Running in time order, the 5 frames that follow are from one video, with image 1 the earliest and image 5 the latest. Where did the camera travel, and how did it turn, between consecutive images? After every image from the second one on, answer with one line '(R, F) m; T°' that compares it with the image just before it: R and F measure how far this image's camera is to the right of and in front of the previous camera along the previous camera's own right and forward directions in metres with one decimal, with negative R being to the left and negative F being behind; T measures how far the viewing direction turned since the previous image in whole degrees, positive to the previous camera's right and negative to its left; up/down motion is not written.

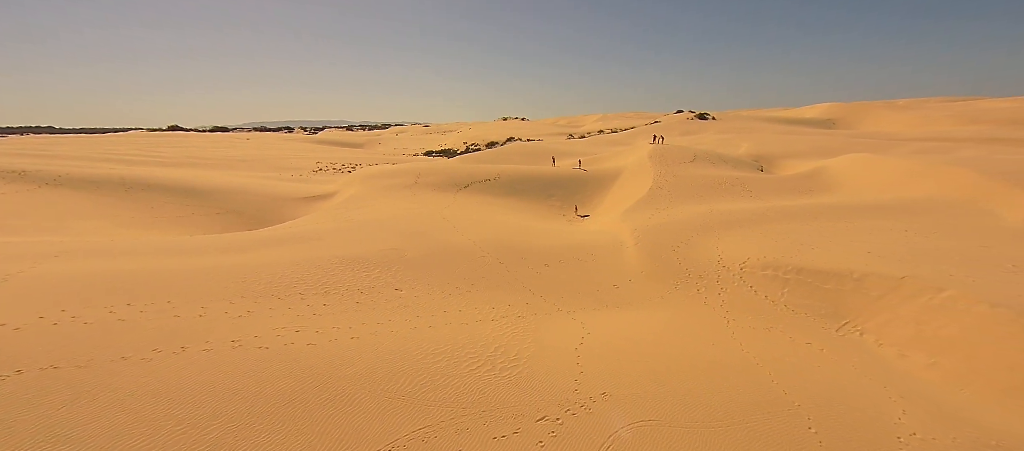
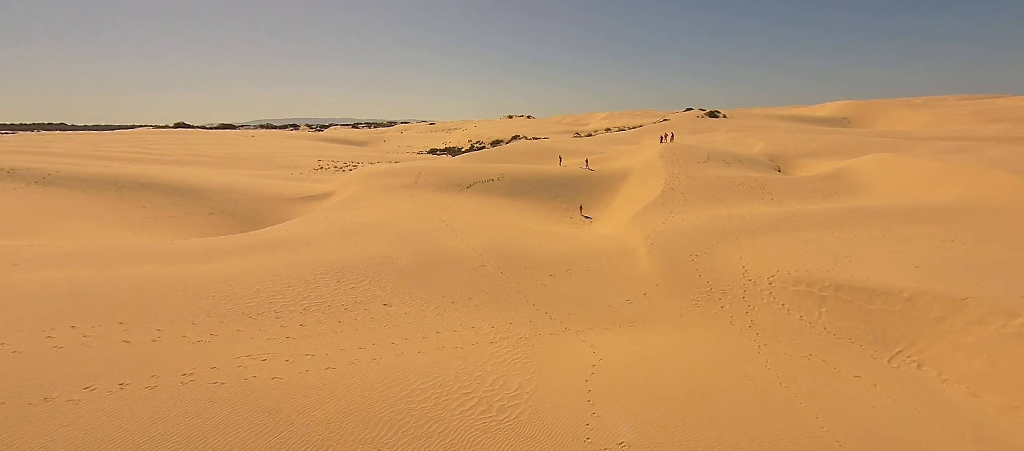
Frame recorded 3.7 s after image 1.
(+0.1, +1.0) m; -1°
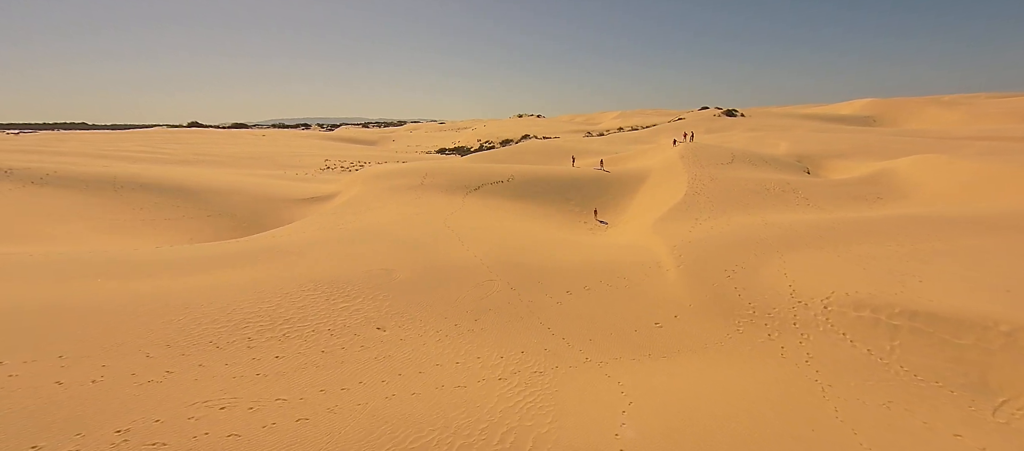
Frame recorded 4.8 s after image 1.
(-0.1, +1.2) m; -1°
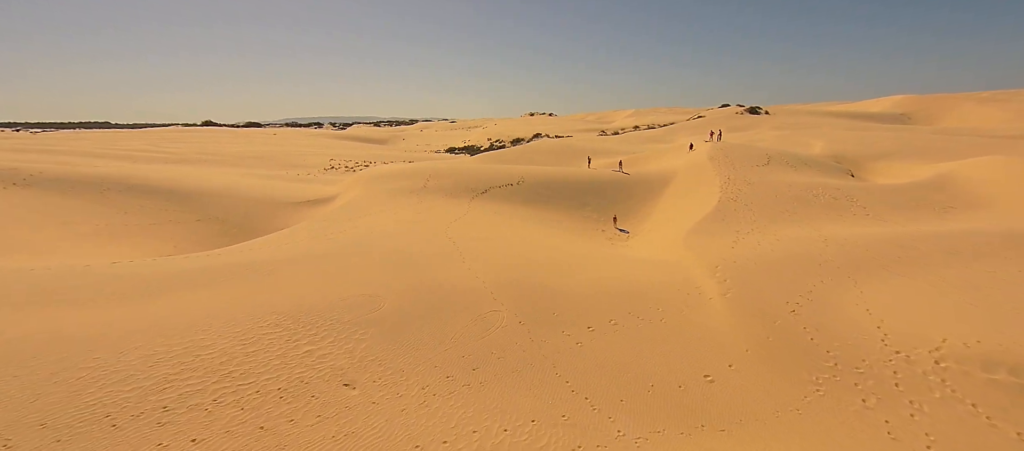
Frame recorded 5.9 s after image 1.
(0.0, +1.8) m; -1°
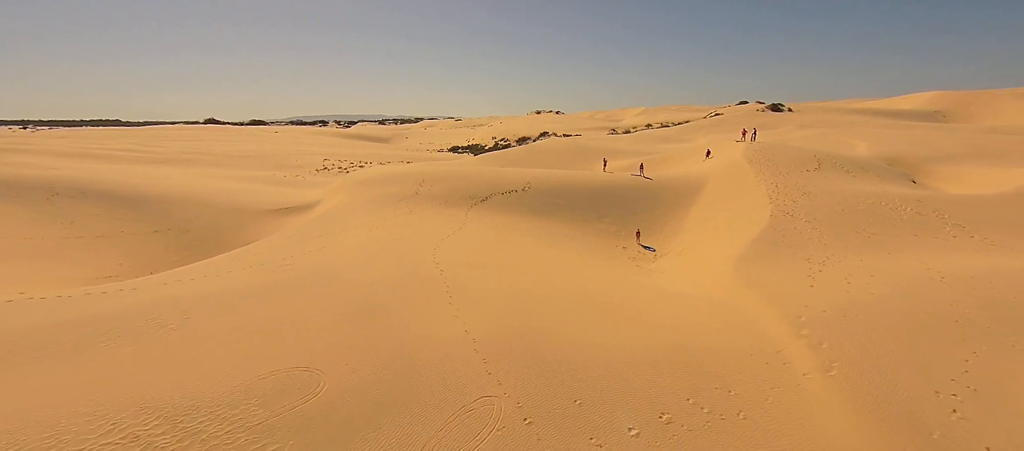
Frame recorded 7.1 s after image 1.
(0.0, +2.7) m; -1°
